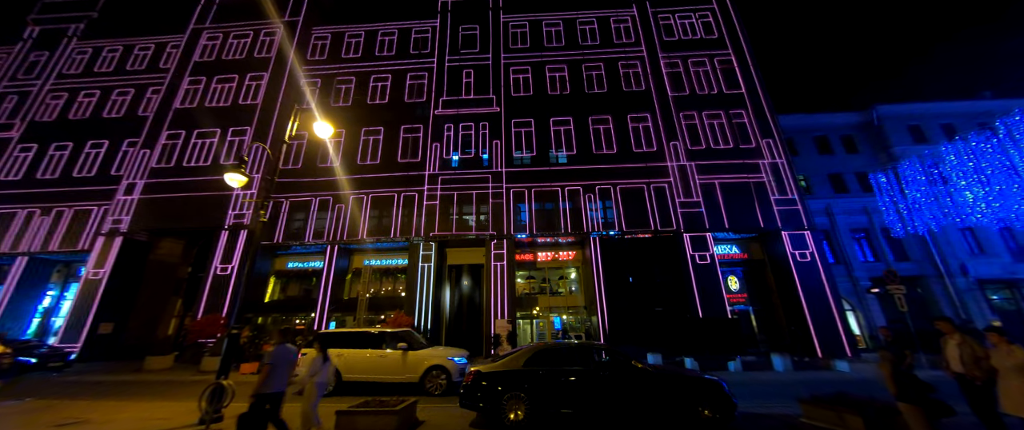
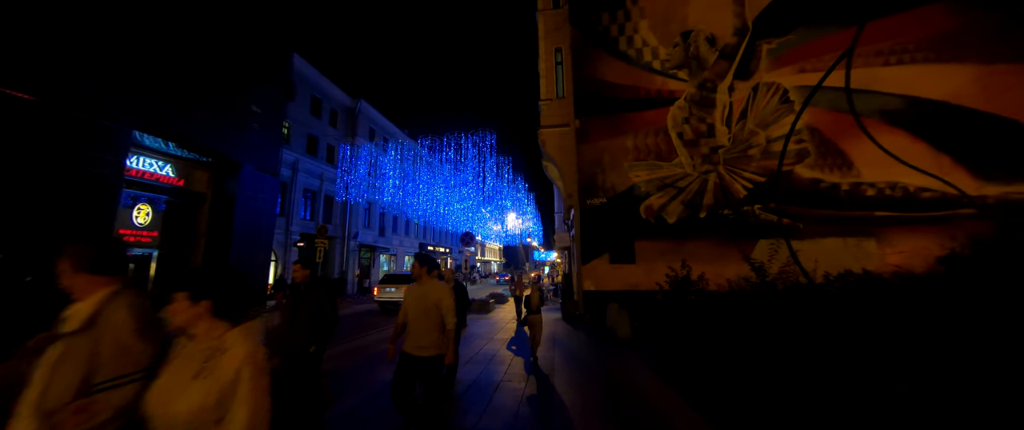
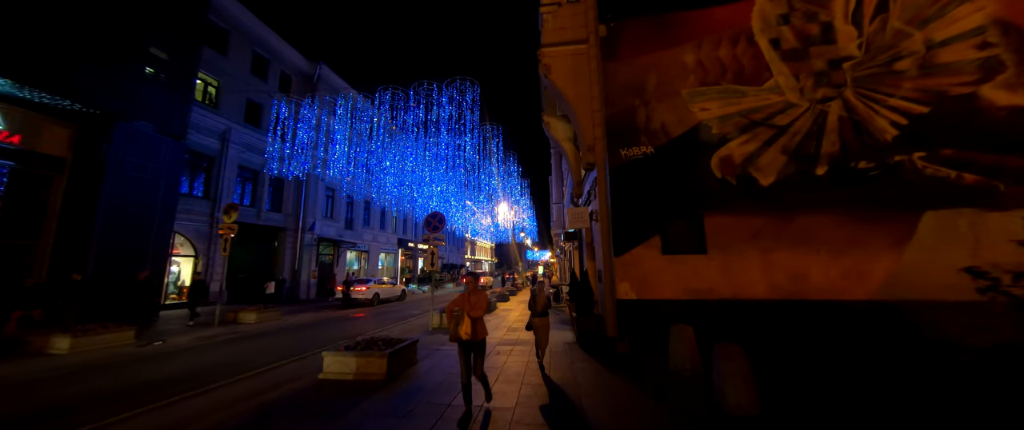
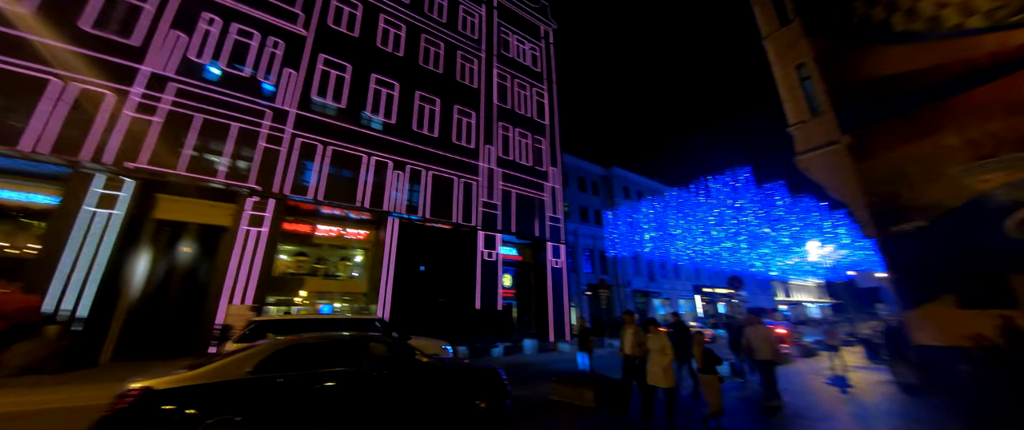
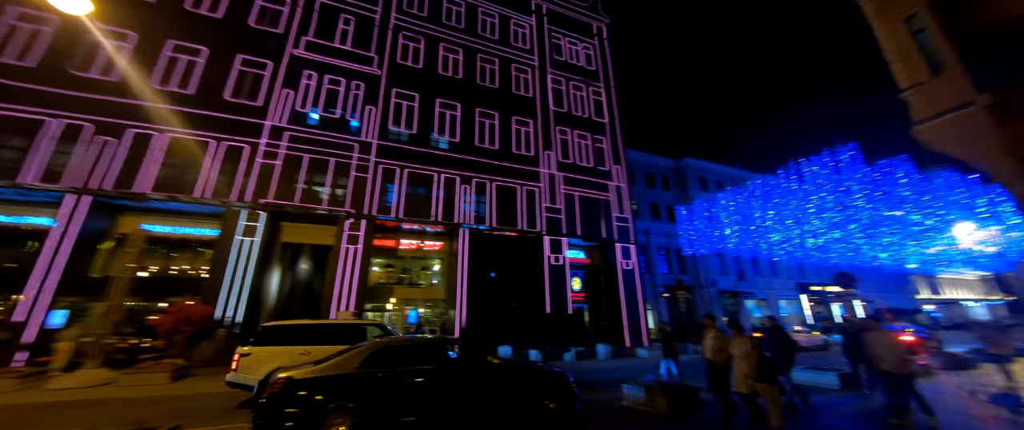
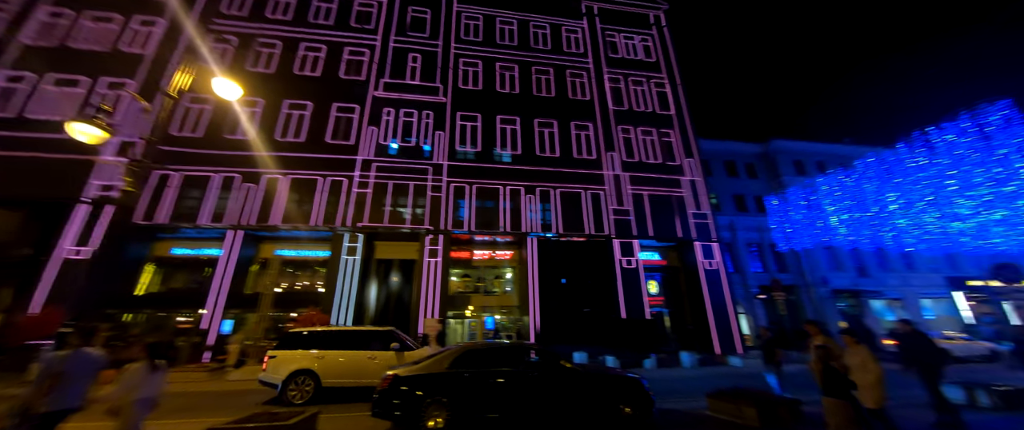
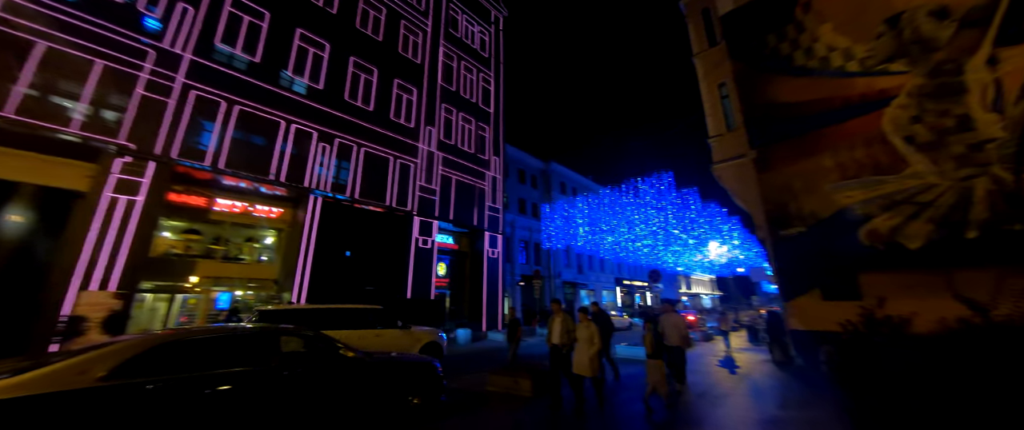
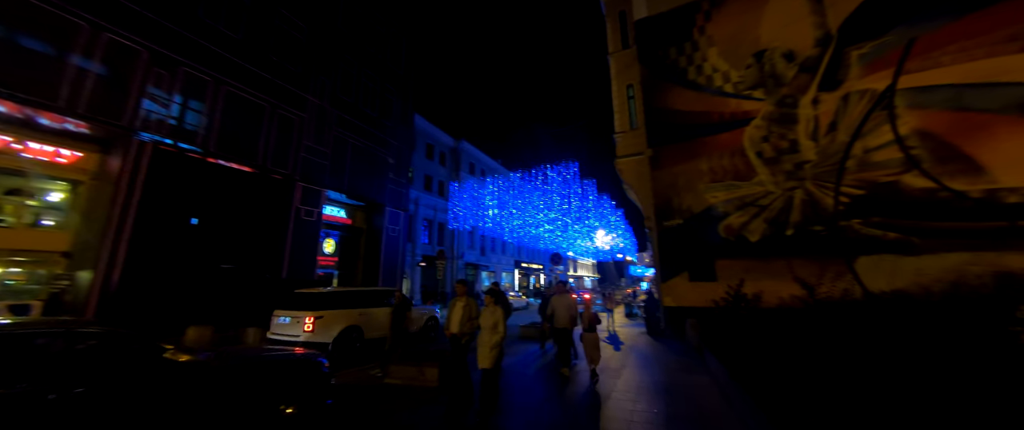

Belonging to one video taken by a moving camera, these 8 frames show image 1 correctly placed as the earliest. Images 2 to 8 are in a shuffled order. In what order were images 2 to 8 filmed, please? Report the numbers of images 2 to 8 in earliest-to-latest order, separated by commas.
6, 5, 4, 7, 8, 2, 3
